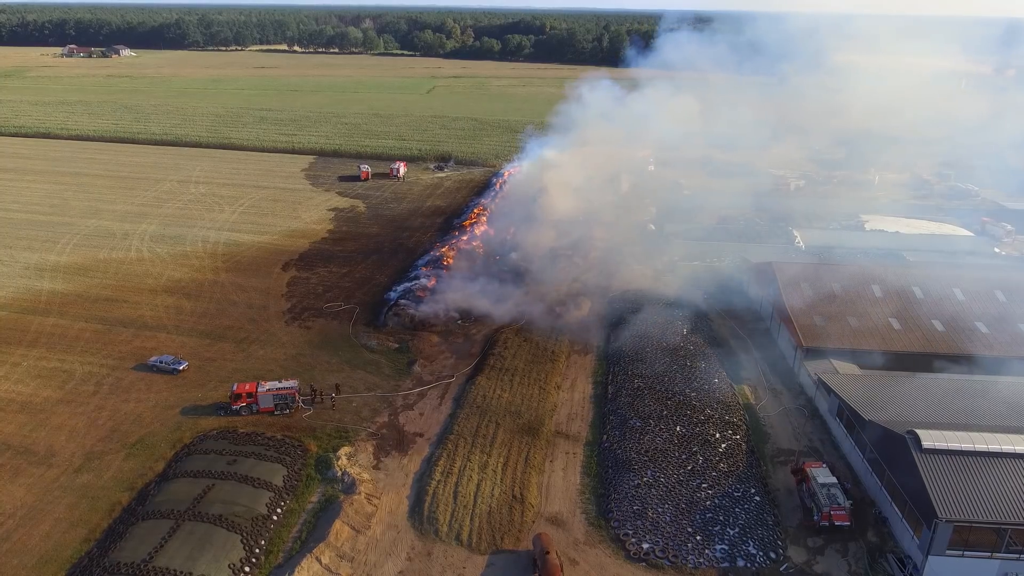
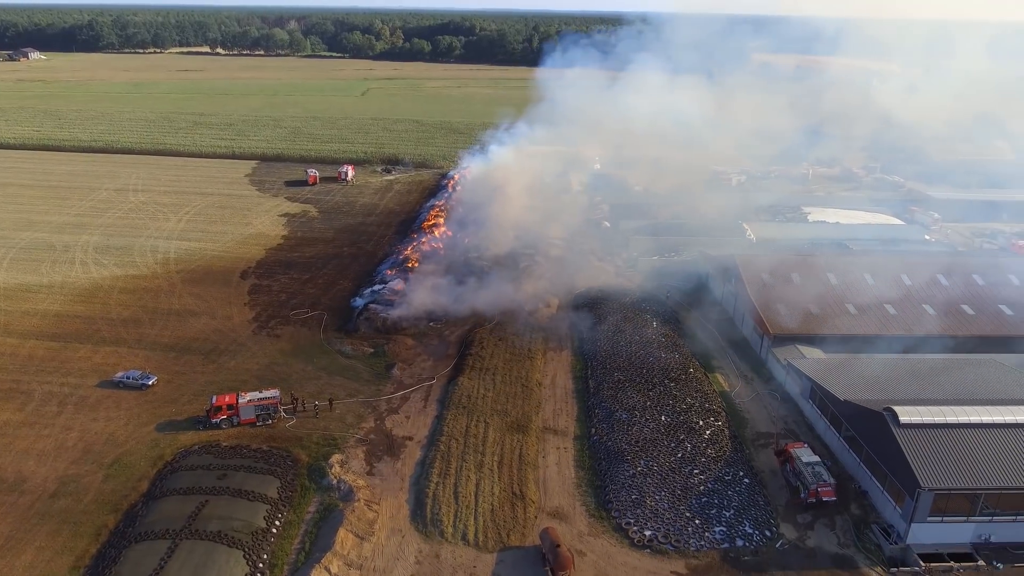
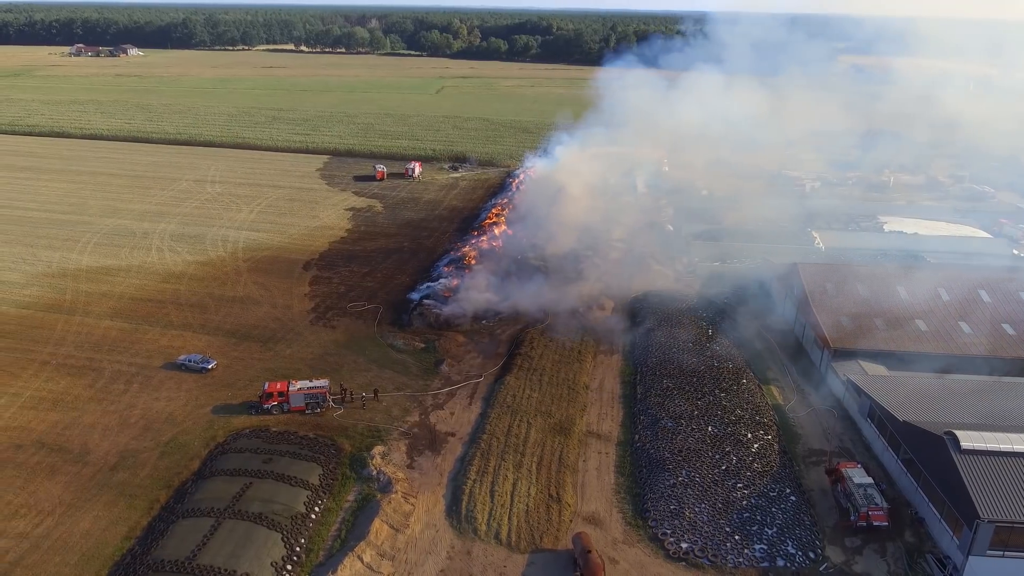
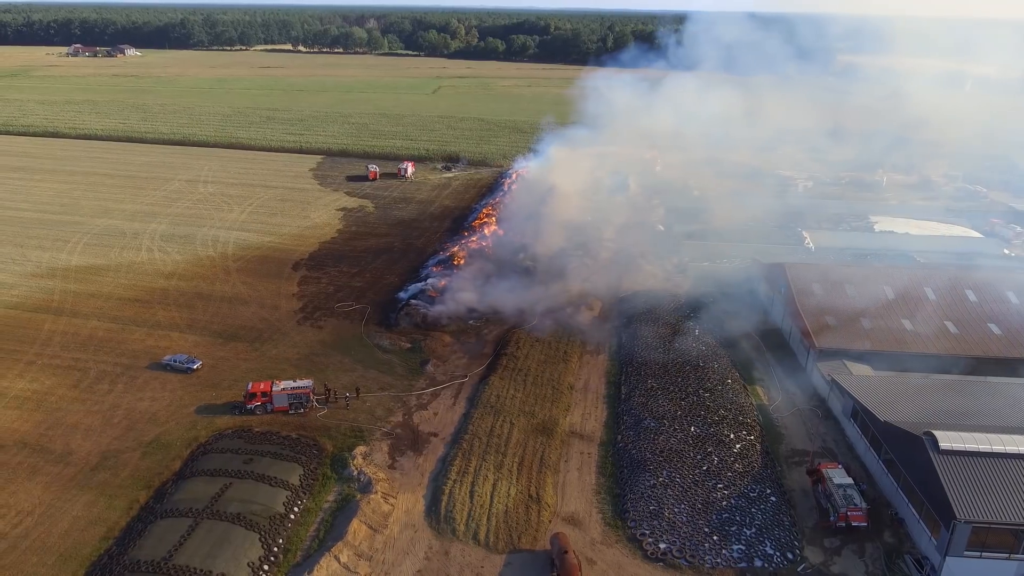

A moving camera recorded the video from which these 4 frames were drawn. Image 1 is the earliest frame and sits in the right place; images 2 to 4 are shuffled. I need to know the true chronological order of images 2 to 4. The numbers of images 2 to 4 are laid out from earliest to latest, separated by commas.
4, 3, 2
